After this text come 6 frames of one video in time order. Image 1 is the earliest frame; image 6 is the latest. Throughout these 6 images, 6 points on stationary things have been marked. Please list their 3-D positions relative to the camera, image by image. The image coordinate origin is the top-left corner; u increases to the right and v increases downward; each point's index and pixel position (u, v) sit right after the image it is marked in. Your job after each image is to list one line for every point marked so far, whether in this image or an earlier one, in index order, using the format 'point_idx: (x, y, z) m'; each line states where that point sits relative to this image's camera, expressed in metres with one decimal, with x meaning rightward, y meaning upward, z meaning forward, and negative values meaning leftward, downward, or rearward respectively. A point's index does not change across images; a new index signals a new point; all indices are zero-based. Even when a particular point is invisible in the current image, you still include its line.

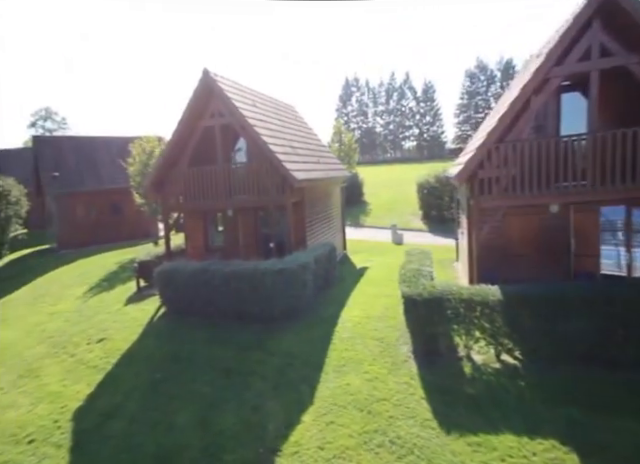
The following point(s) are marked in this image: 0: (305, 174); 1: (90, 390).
0: (-0.5, +1.9, +13.3) m
1: (-5.3, -3.6, +9.3) m
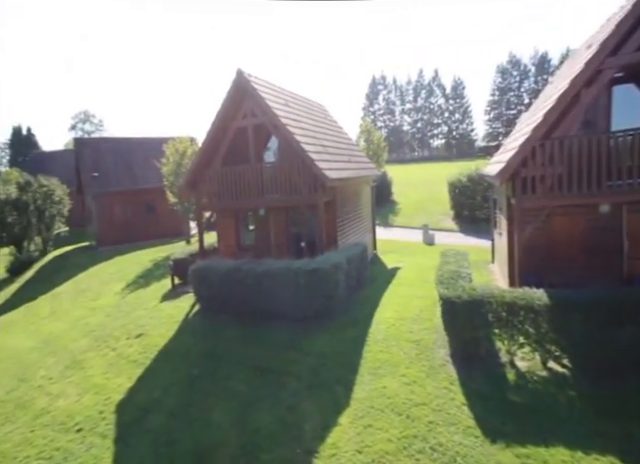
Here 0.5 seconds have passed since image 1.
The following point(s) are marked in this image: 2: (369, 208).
0: (+0.6, +1.9, +13.2) m
1: (-4.5, -3.6, +9.6) m
2: (+2.2, +1.0, +18.0) m
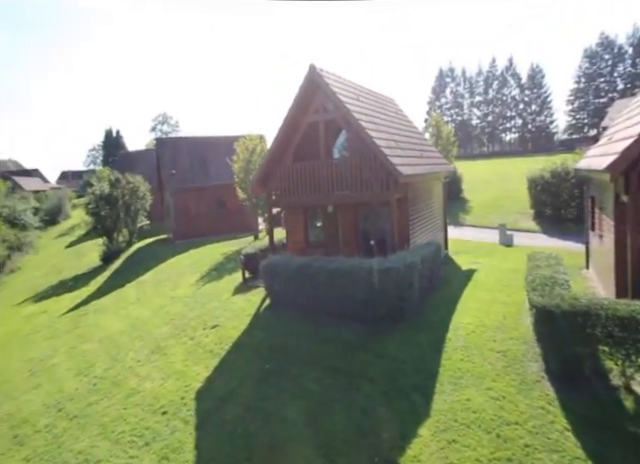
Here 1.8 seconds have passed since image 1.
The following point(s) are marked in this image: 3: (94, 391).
0: (+2.9, +2.0, +12.7) m
1: (-2.8, -3.5, +10.0) m
2: (+5.2, +1.1, +17.2) m
3: (-6.2, -4.4, +11.1) m
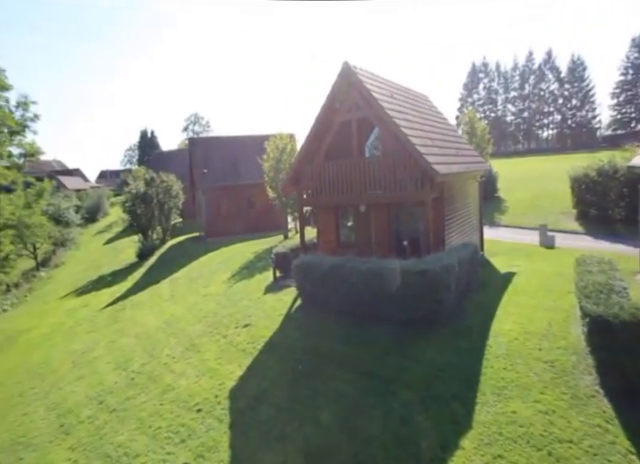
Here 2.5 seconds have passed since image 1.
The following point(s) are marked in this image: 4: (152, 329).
0: (+3.9, +2.0, +12.3) m
1: (-2.0, -3.5, +10.0) m
2: (+6.5, +1.0, +16.6) m
3: (-5.3, -4.3, +11.3) m
4: (-6.5, -3.8, +15.5) m
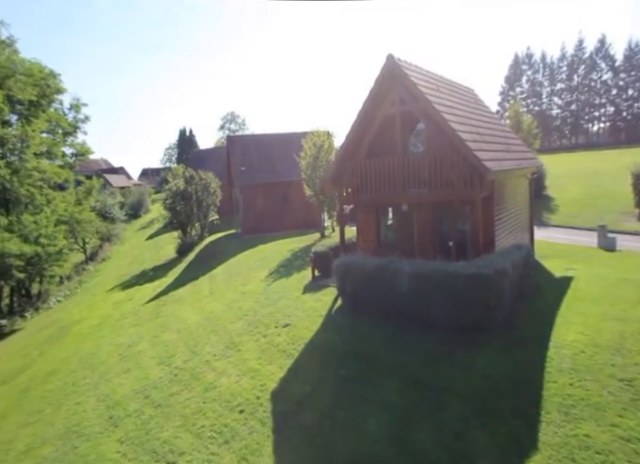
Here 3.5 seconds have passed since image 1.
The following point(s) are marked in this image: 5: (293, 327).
0: (+5.2, +1.9, +11.6) m
1: (-0.9, -3.5, +9.8) m
2: (+8.1, +1.0, +15.7) m
3: (-4.2, -4.3, +11.5) m
4: (-5.0, -3.7, +15.7) m
5: (-0.8, -2.9, +12.1) m
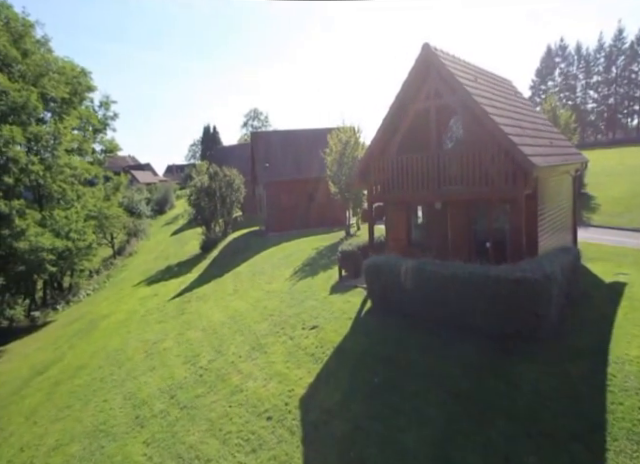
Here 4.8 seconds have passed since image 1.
0: (+6.0, +1.9, +10.8) m
1: (-0.2, -3.5, +9.4) m
2: (+9.2, +1.0, +14.8) m
3: (-3.4, -4.2, +11.2) m
4: (-4.0, -3.6, +15.5) m
5: (0.0, -2.8, +11.6) m
